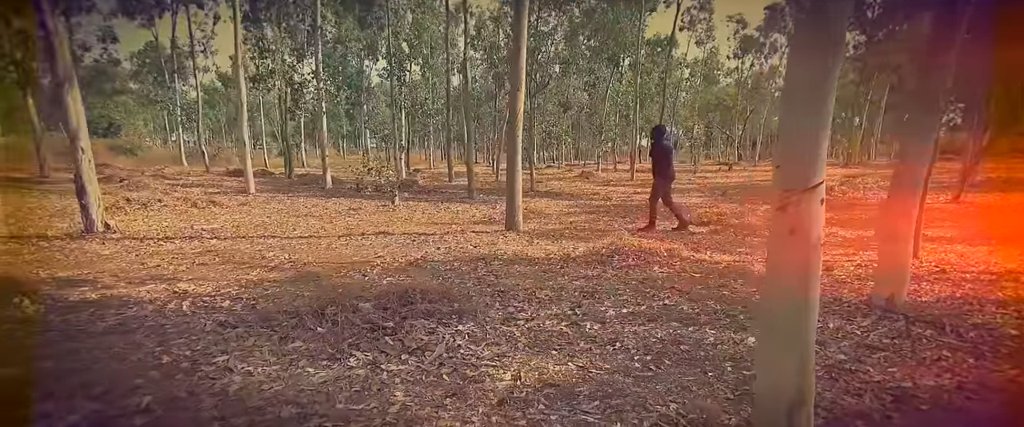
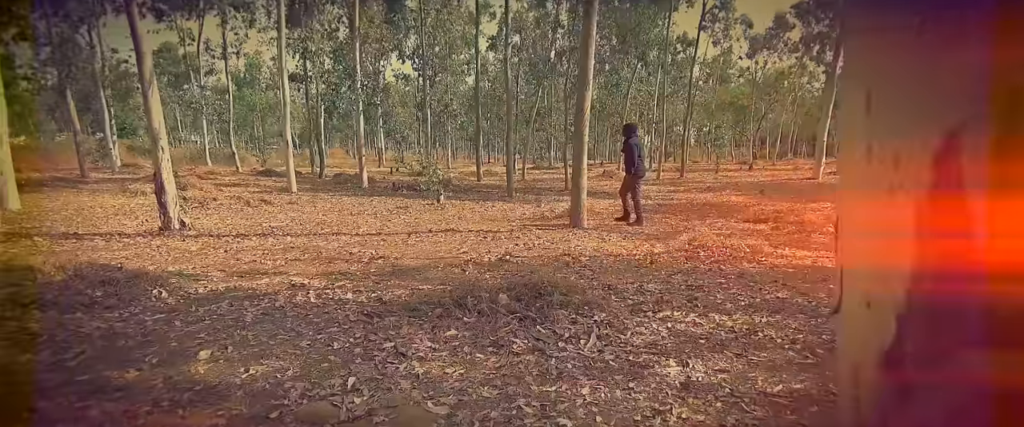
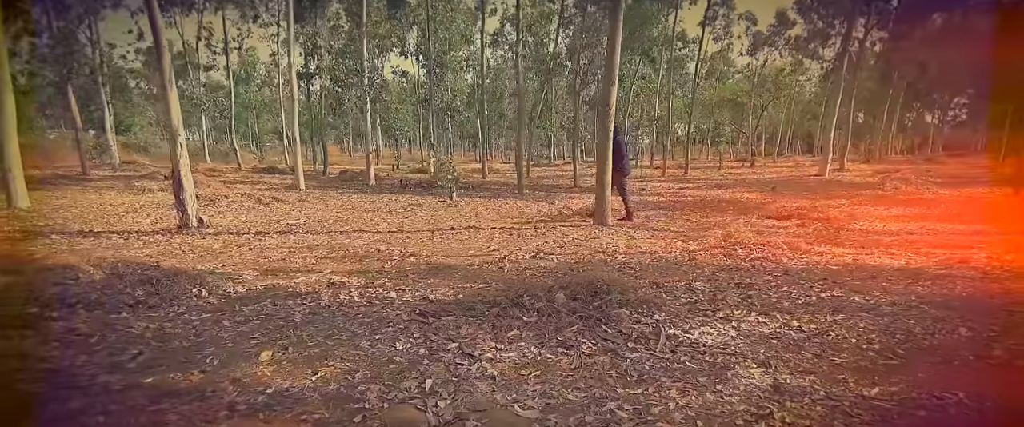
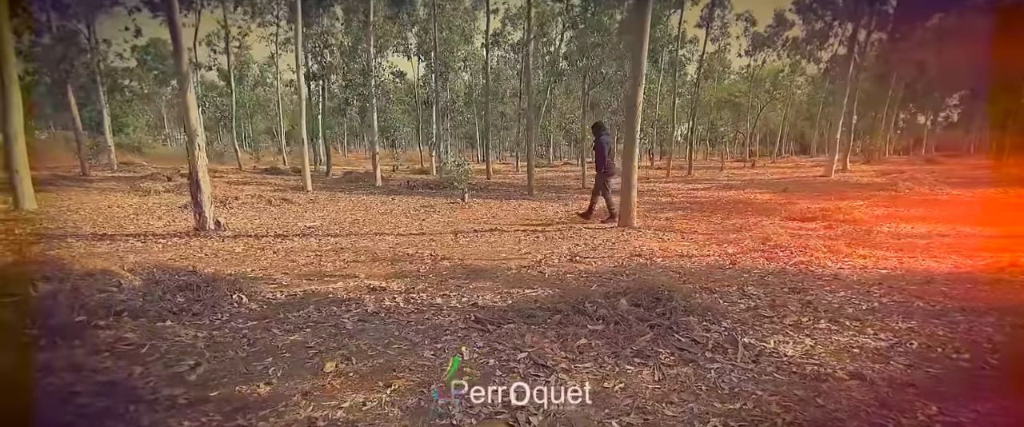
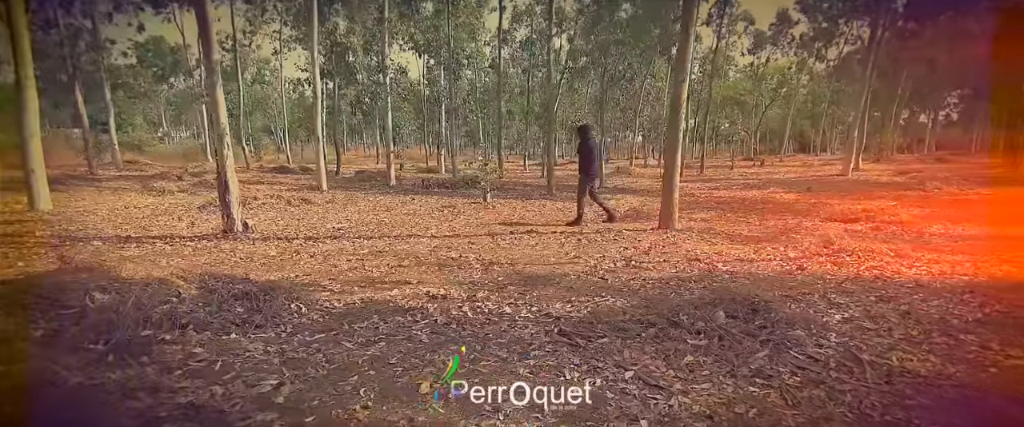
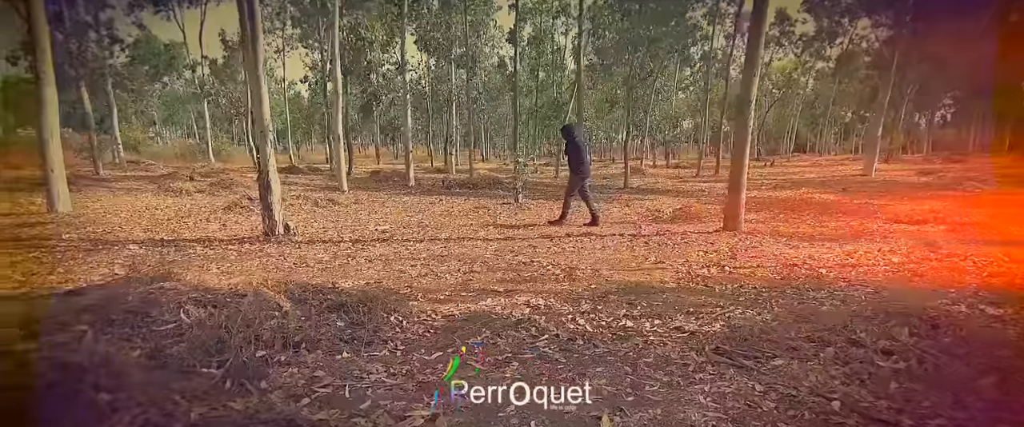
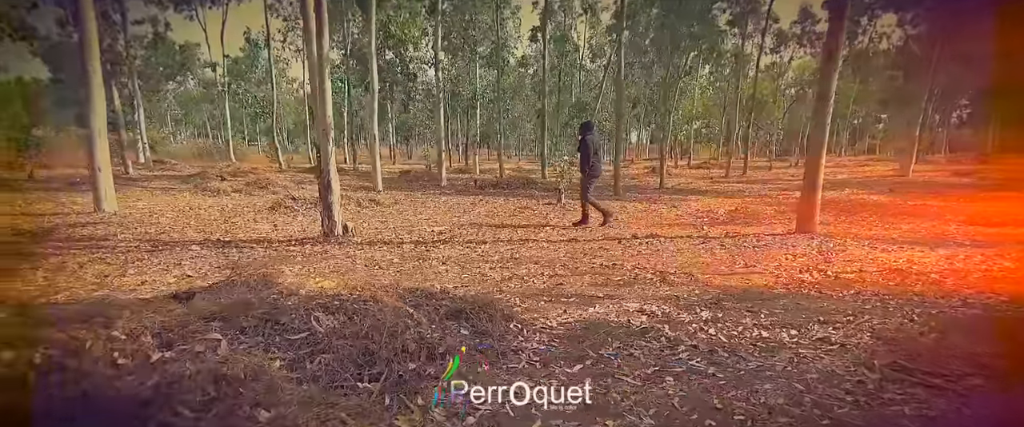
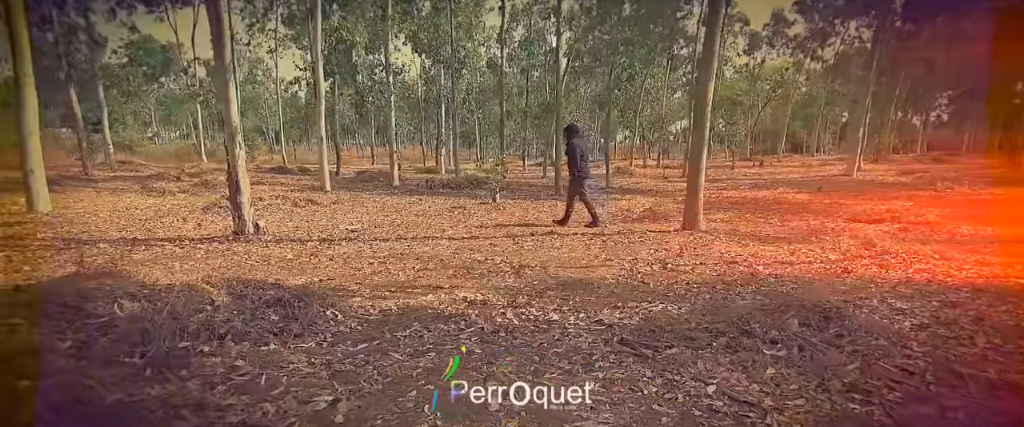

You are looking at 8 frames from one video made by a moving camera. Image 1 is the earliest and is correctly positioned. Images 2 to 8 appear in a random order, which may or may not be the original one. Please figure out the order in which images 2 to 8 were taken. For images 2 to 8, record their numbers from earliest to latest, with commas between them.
2, 3, 4, 5, 8, 6, 7
